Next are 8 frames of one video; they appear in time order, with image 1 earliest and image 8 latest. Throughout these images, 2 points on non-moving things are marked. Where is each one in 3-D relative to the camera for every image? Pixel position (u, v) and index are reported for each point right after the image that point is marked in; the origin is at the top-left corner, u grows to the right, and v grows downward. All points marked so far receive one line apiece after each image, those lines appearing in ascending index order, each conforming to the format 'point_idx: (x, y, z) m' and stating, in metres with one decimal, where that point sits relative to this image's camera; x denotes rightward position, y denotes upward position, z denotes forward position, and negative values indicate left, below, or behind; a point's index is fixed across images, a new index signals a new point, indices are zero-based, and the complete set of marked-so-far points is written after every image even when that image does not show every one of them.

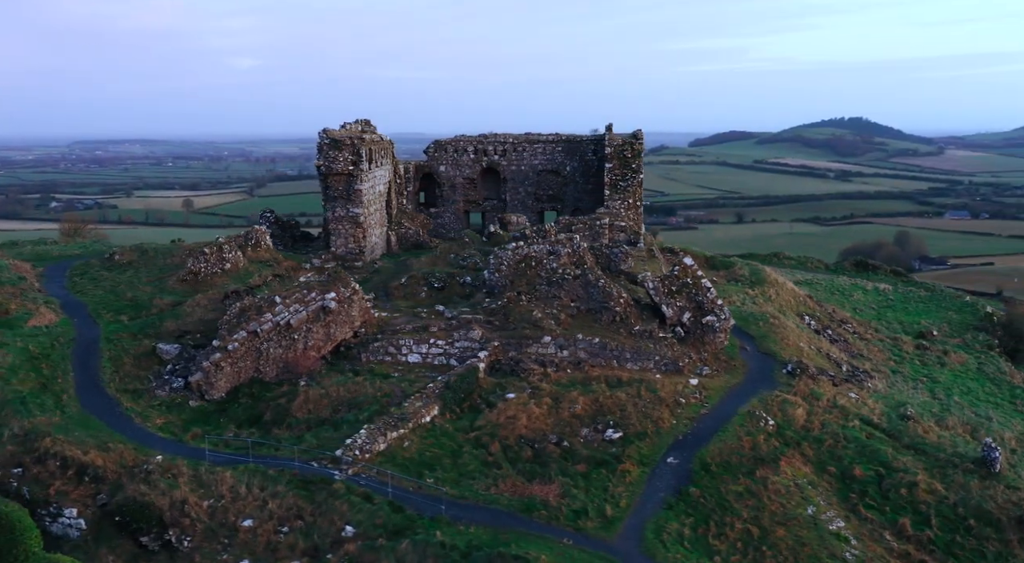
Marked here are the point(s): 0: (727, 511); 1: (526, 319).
0: (+3.3, -3.5, +12.4) m
1: (+0.3, -0.8, +18.0) m
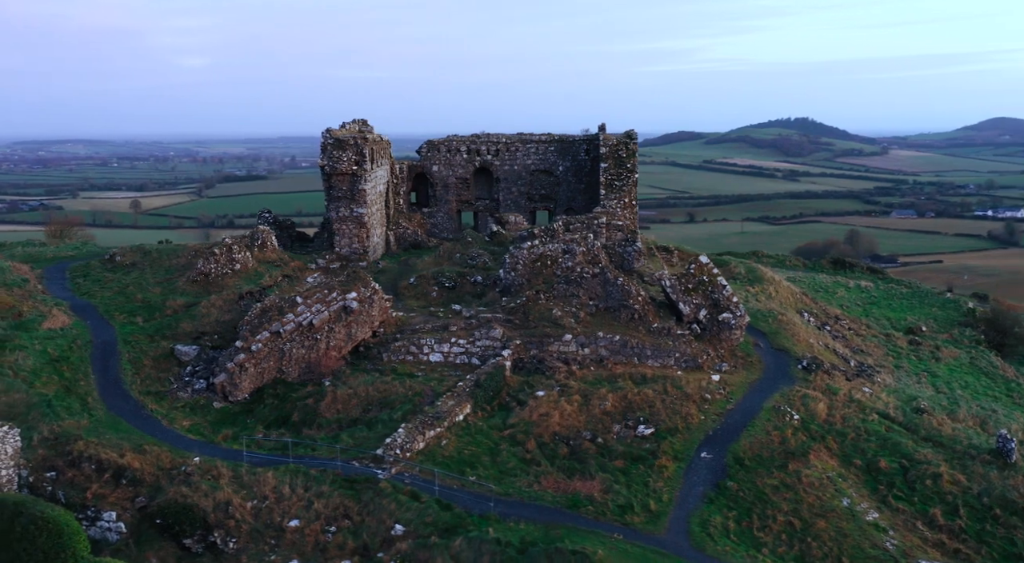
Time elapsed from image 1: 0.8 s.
0: (+4.0, -3.4, +12.6) m
1: (+0.8, -0.8, +18.1) m
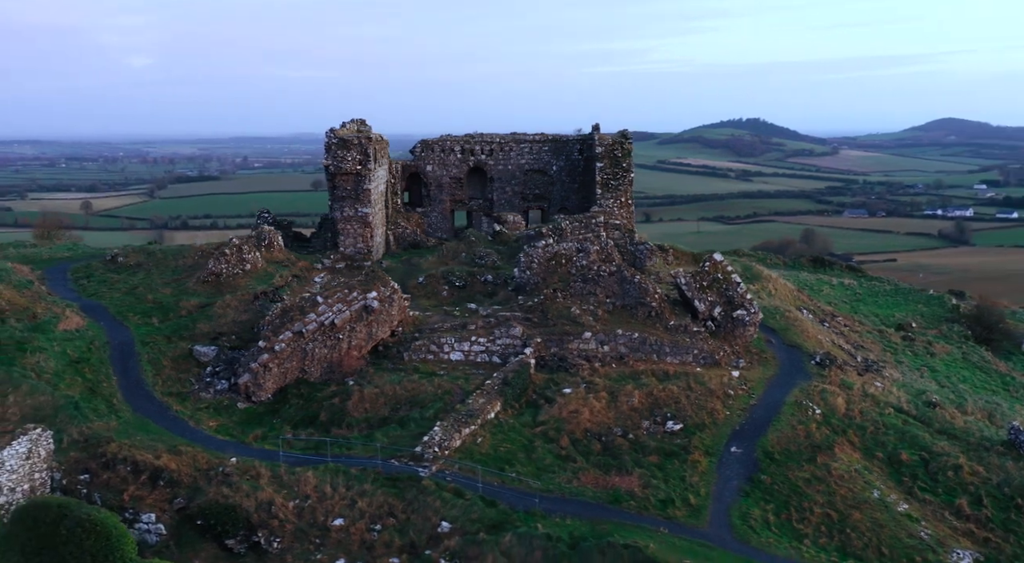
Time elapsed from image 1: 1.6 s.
0: (+4.6, -3.4, +12.8) m
1: (+1.2, -0.7, +18.2) m
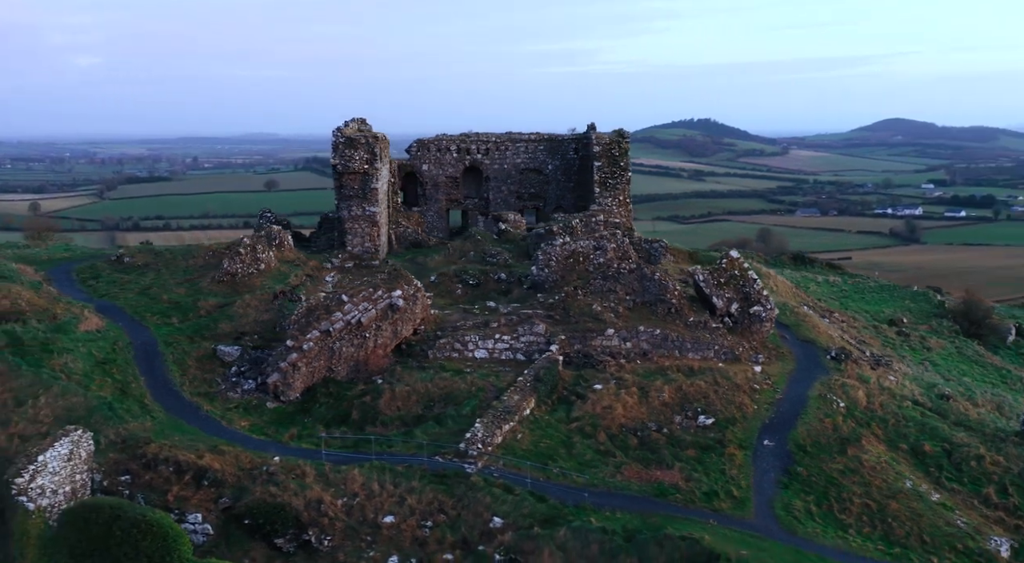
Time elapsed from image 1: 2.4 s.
0: (+5.3, -3.3, +13.0) m
1: (+1.7, -0.7, +18.3) m
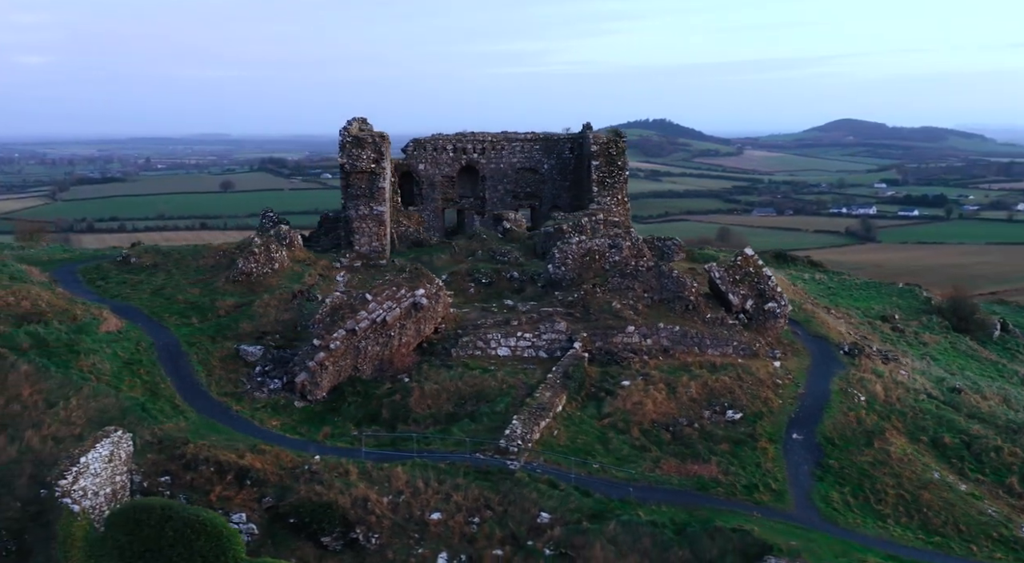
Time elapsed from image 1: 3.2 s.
0: (+5.9, -3.2, +13.3) m
1: (+2.1, -0.6, +18.5) m
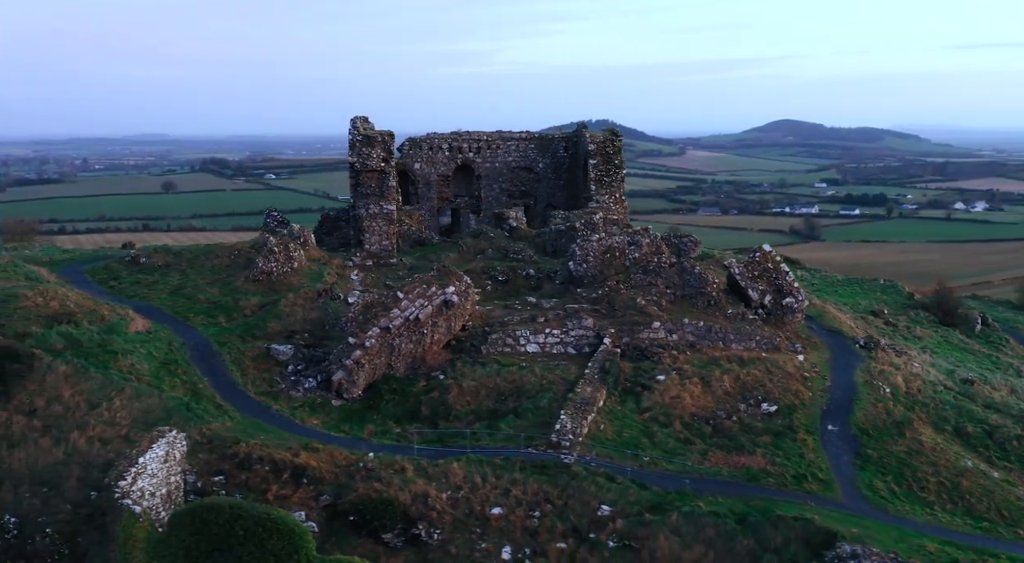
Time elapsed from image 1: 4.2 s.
0: (+6.7, -3.1, +13.6) m
1: (+2.7, -0.6, +18.7) m
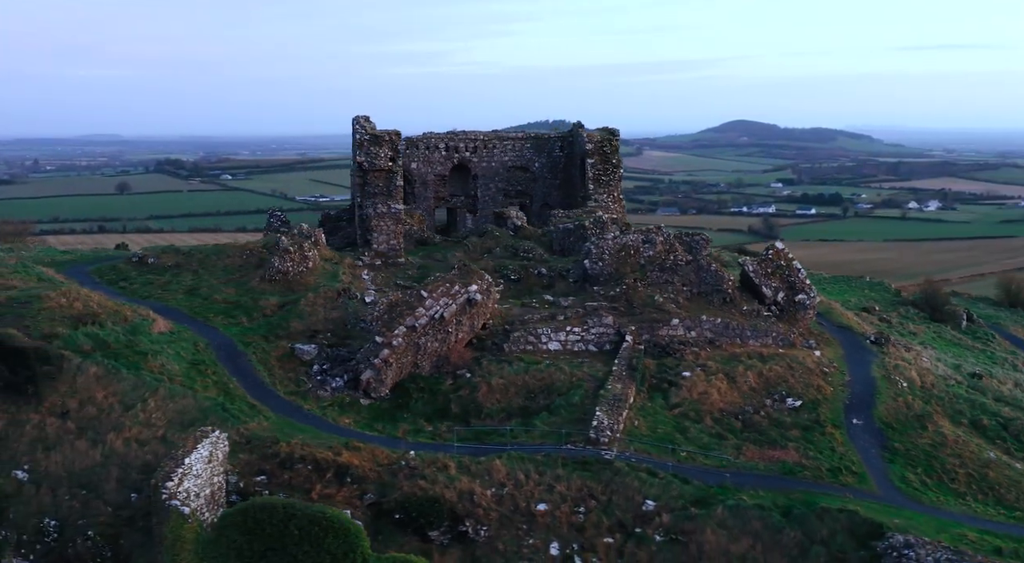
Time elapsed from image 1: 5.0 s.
0: (+7.3, -3.1, +13.9) m
1: (+3.2, -0.5, +18.8) m
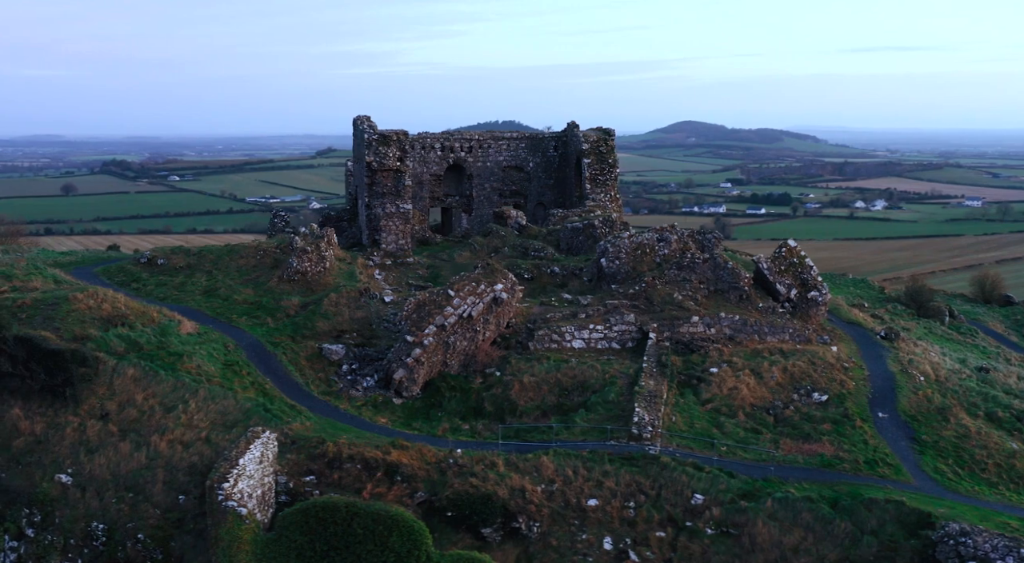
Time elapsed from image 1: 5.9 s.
0: (+8.0, -3.0, +14.3) m
1: (+3.7, -0.5, +19.1) m
